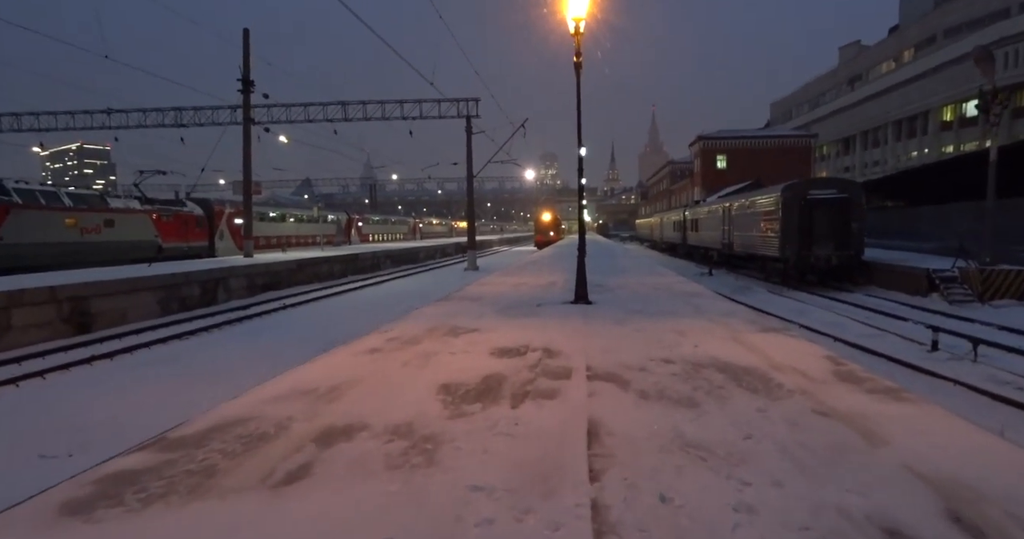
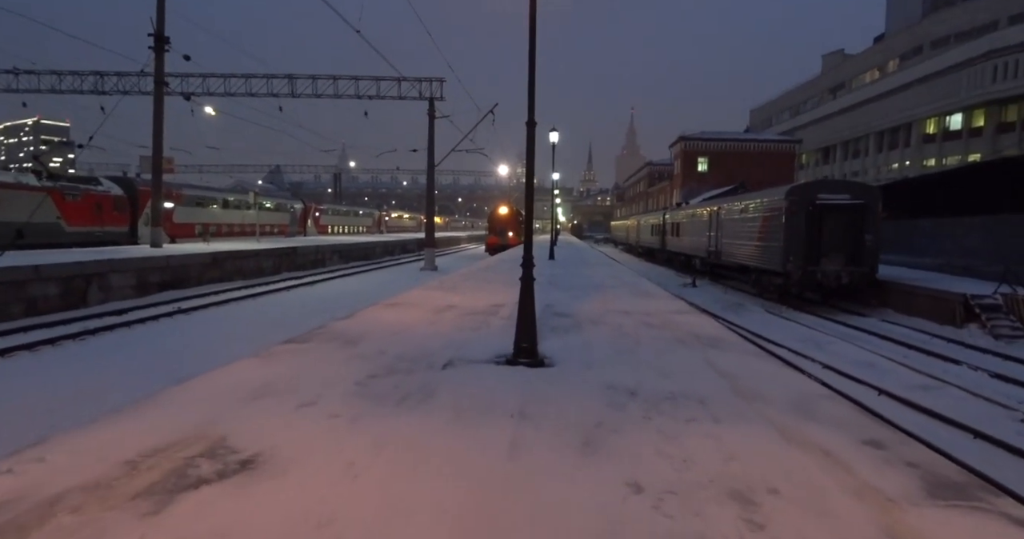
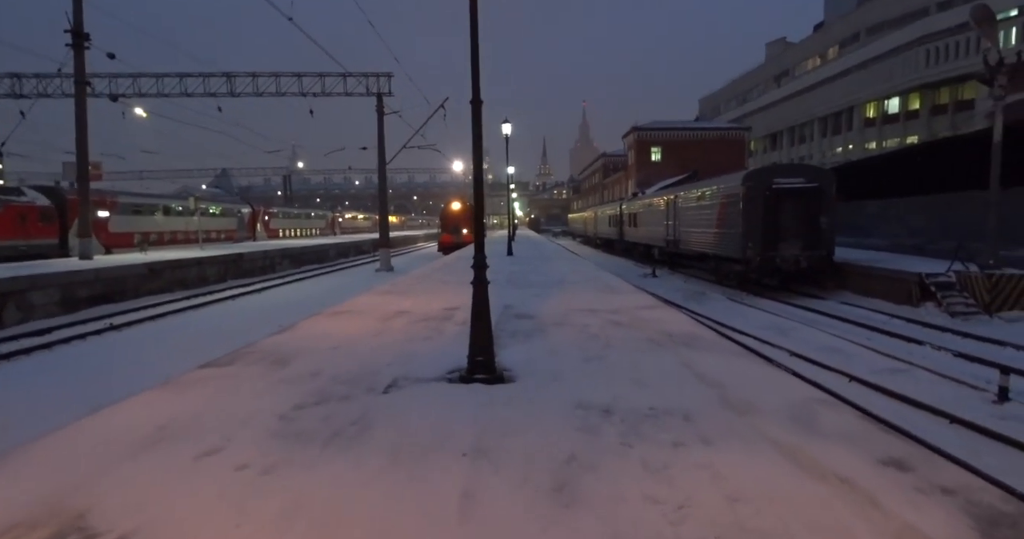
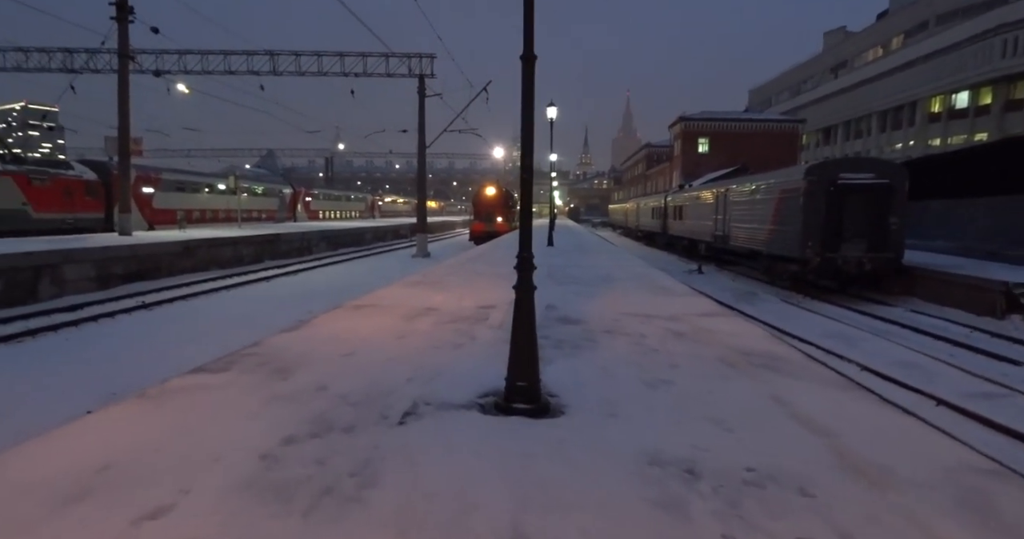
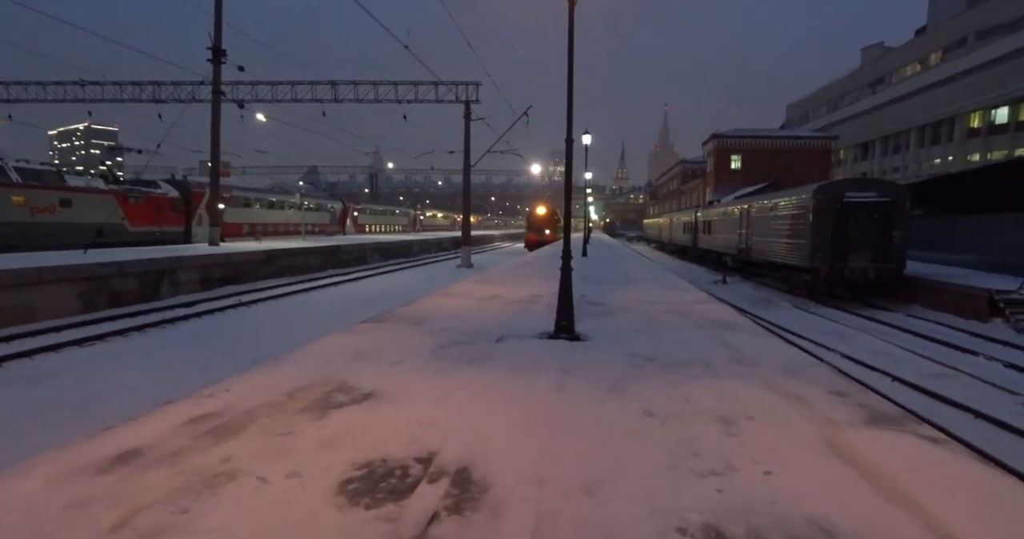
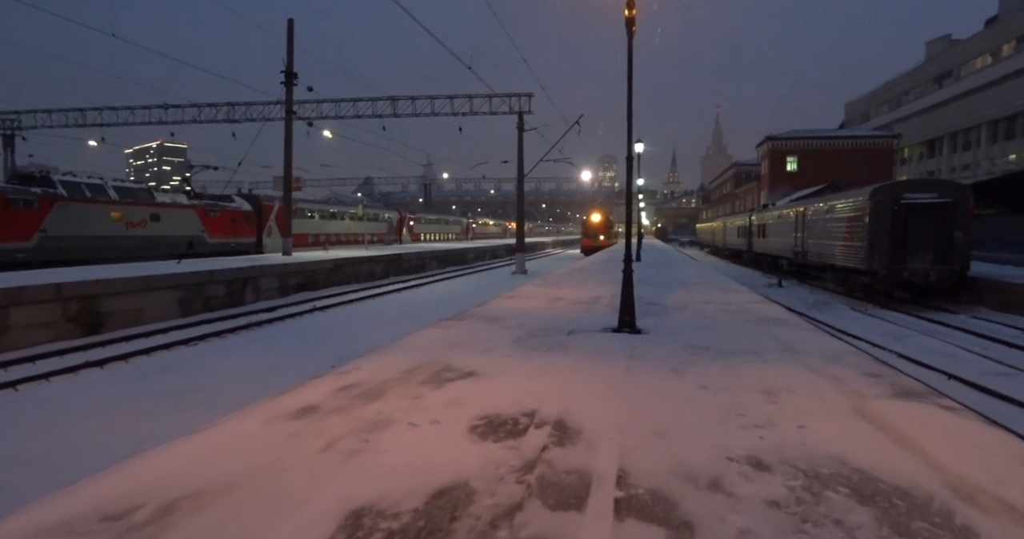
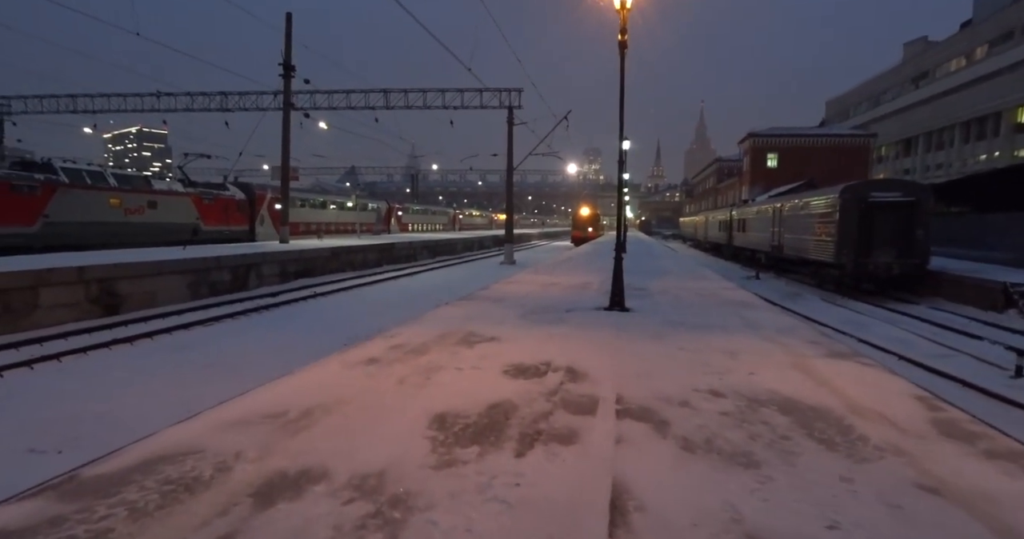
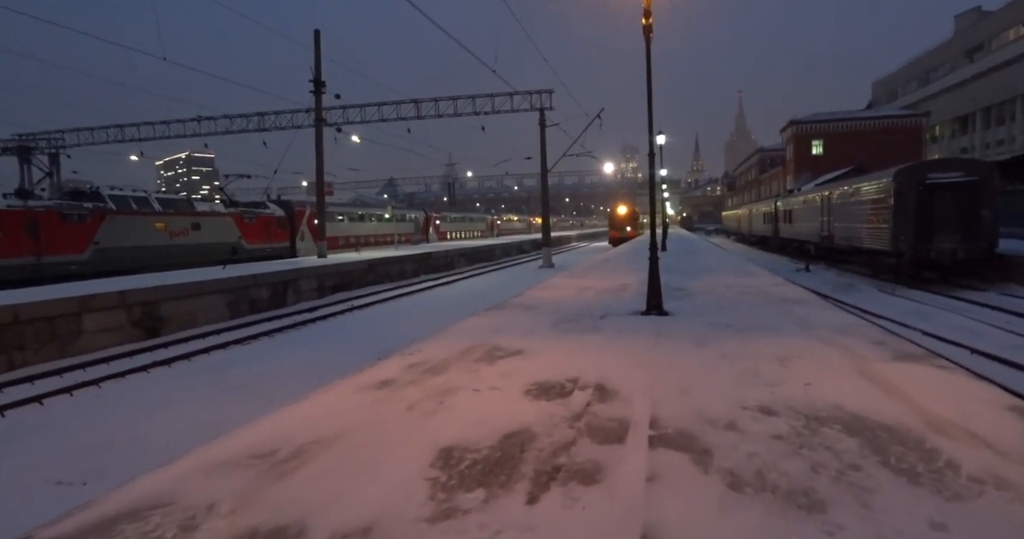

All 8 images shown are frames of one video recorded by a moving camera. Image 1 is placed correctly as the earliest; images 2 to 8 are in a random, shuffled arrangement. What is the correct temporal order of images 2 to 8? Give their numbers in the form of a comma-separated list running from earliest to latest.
7, 8, 6, 5, 2, 3, 4
